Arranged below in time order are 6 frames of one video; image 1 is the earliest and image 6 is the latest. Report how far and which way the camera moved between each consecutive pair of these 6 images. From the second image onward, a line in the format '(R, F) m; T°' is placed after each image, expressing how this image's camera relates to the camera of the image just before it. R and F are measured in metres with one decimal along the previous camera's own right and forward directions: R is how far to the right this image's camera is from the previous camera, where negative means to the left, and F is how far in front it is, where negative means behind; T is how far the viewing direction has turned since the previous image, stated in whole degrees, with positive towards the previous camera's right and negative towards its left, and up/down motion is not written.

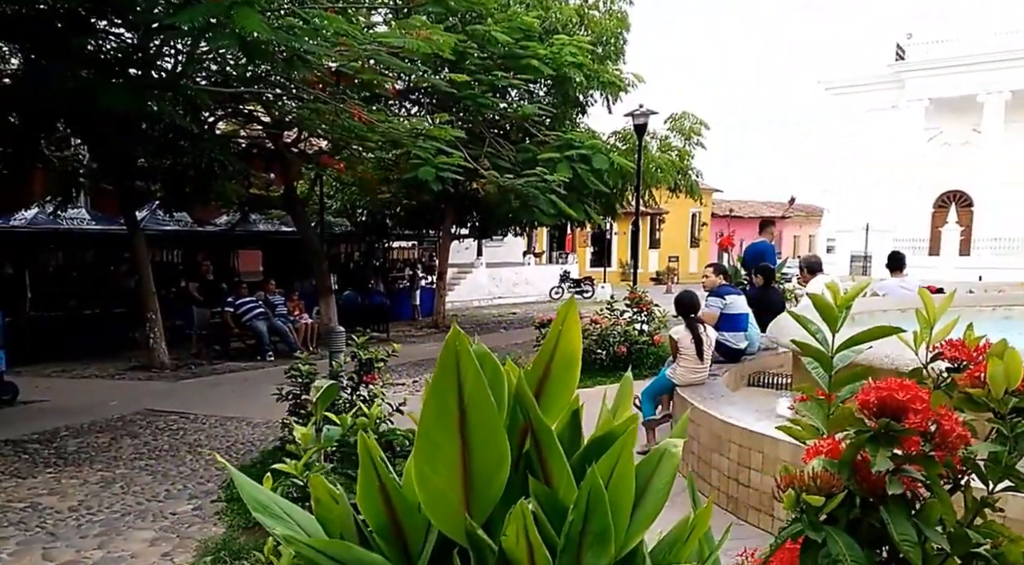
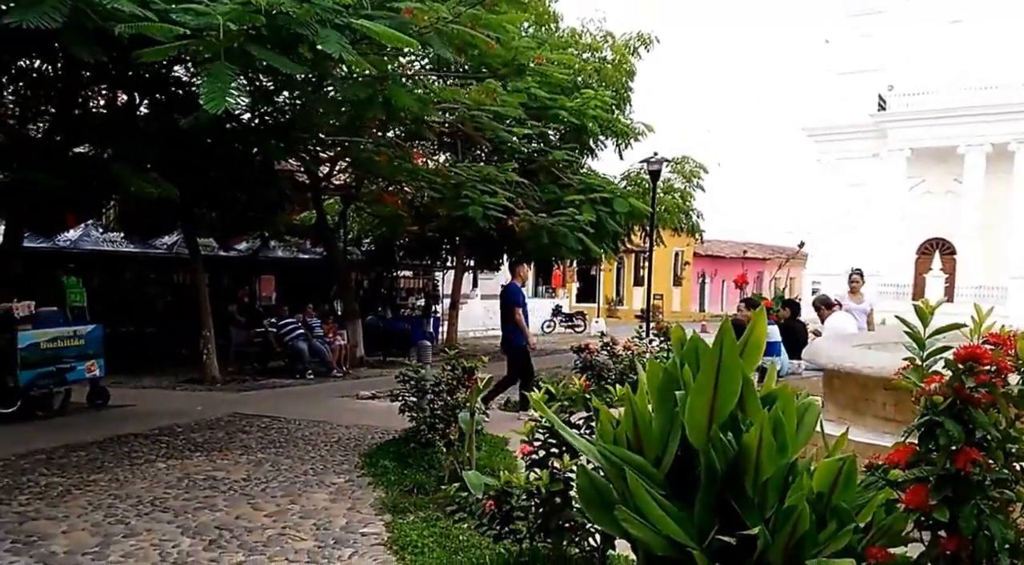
(-1.0, -1.3) m; +2°
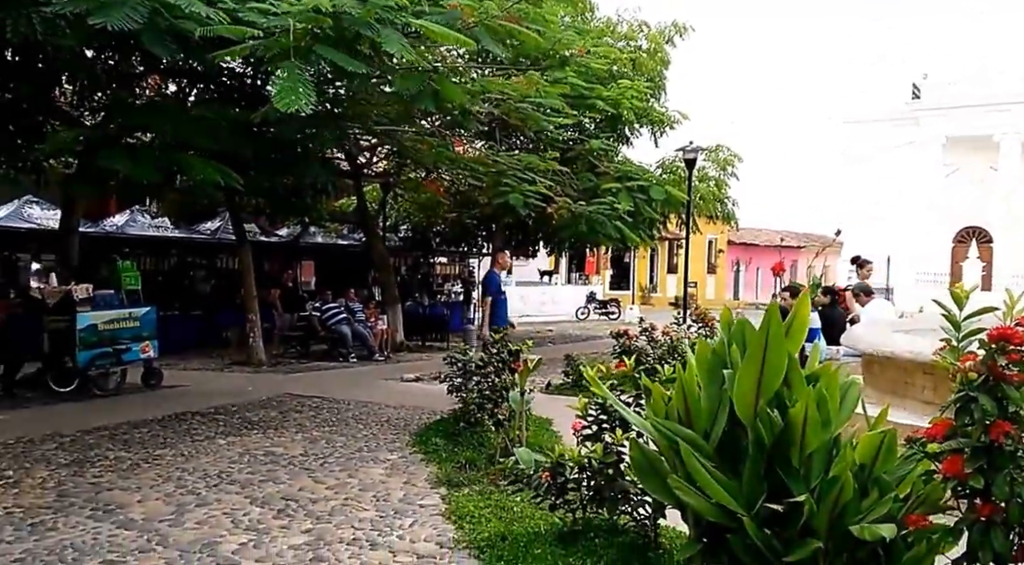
(-0.1, -0.2) m; -2°
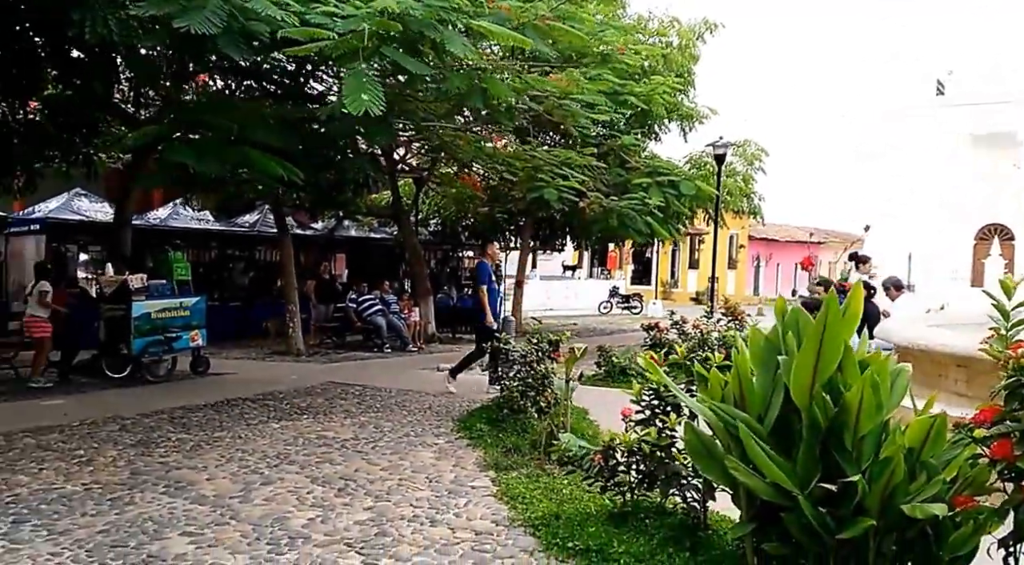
(-0.2, -0.2) m; -1°
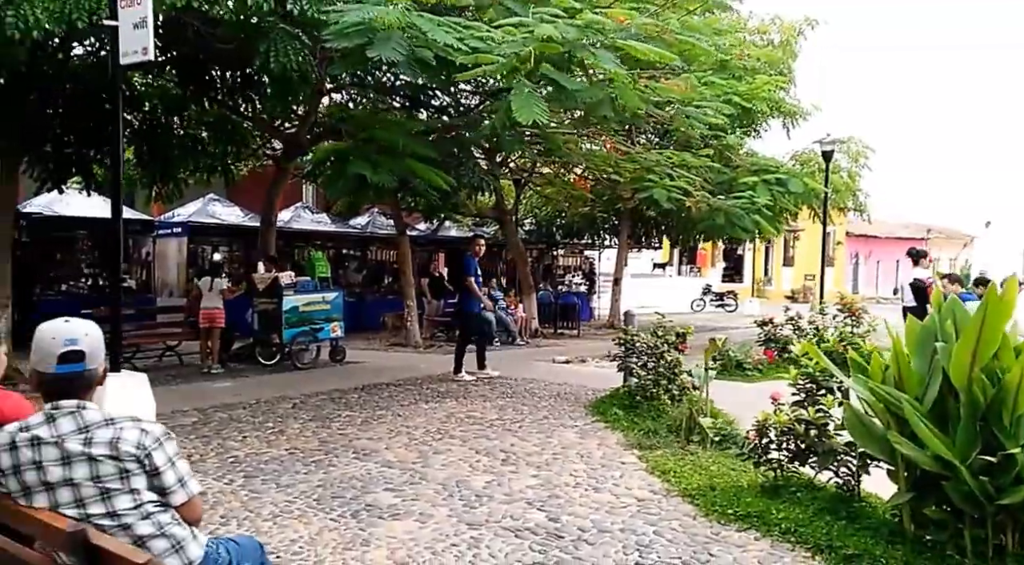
(-0.5, -0.5) m; -6°
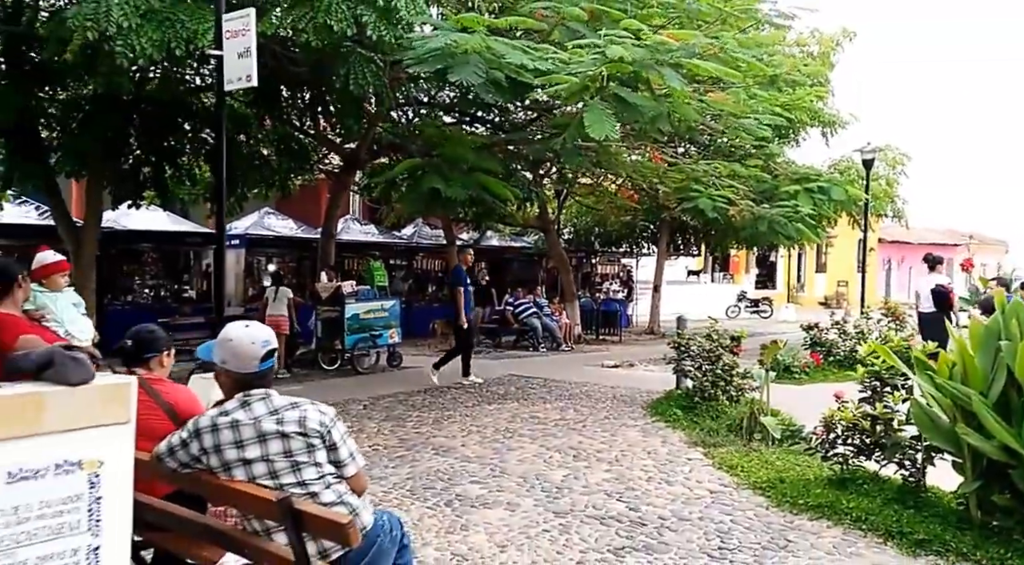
(-0.3, -0.4) m; -2°
